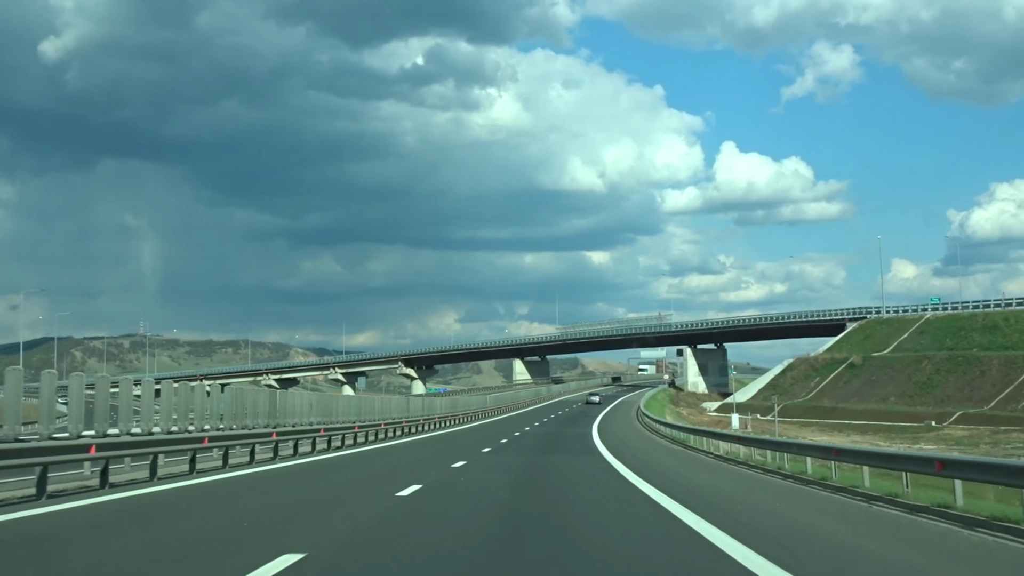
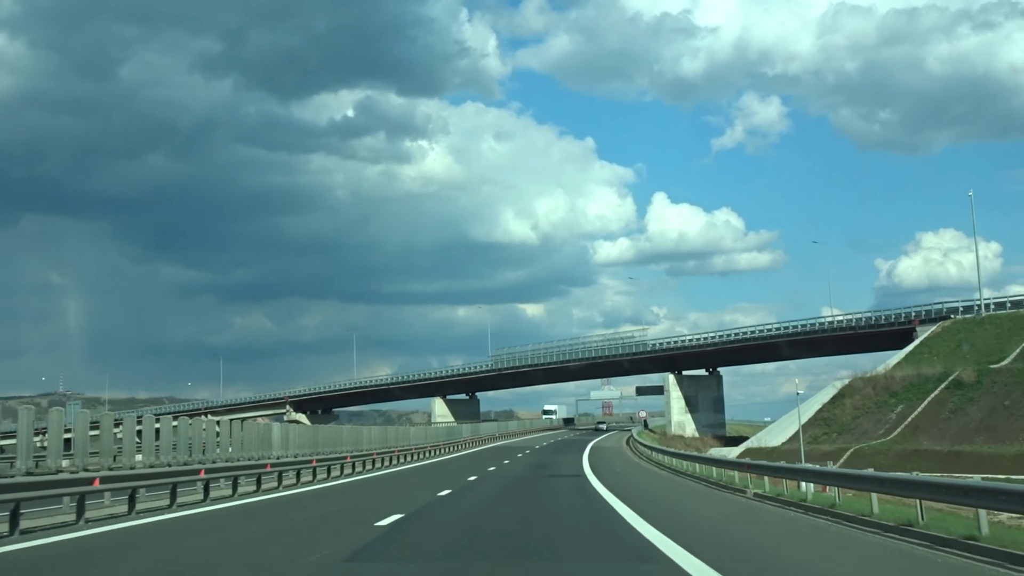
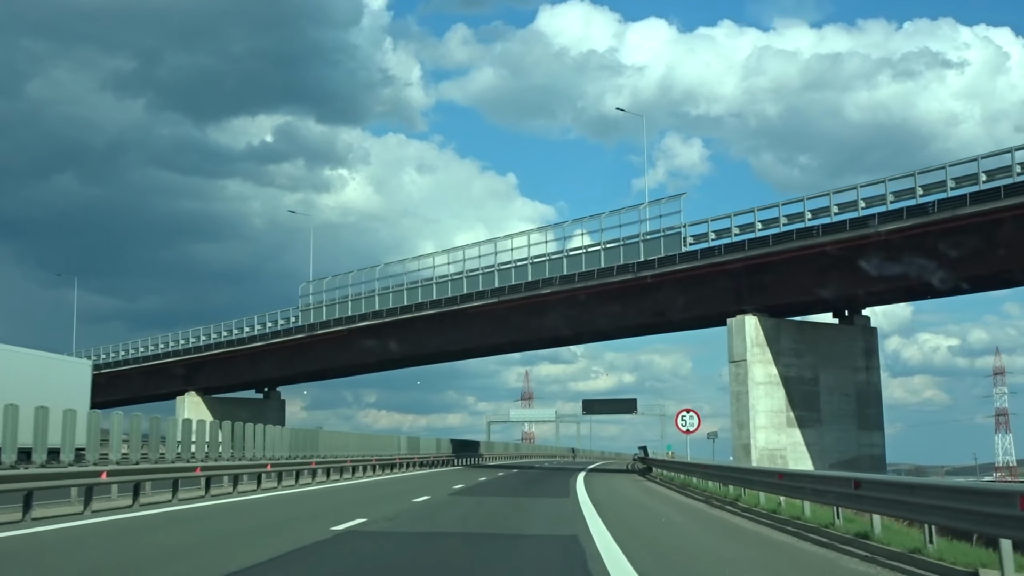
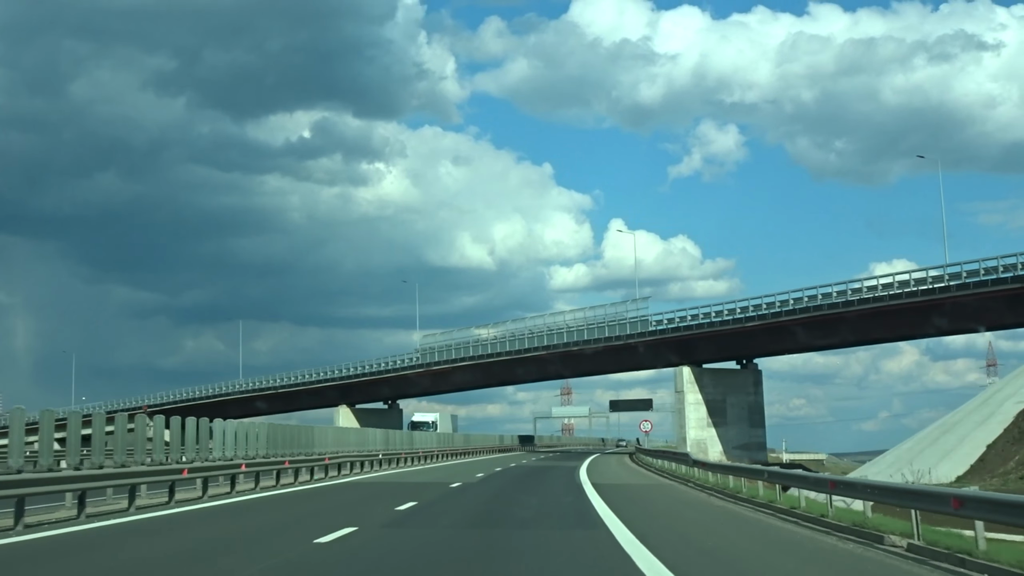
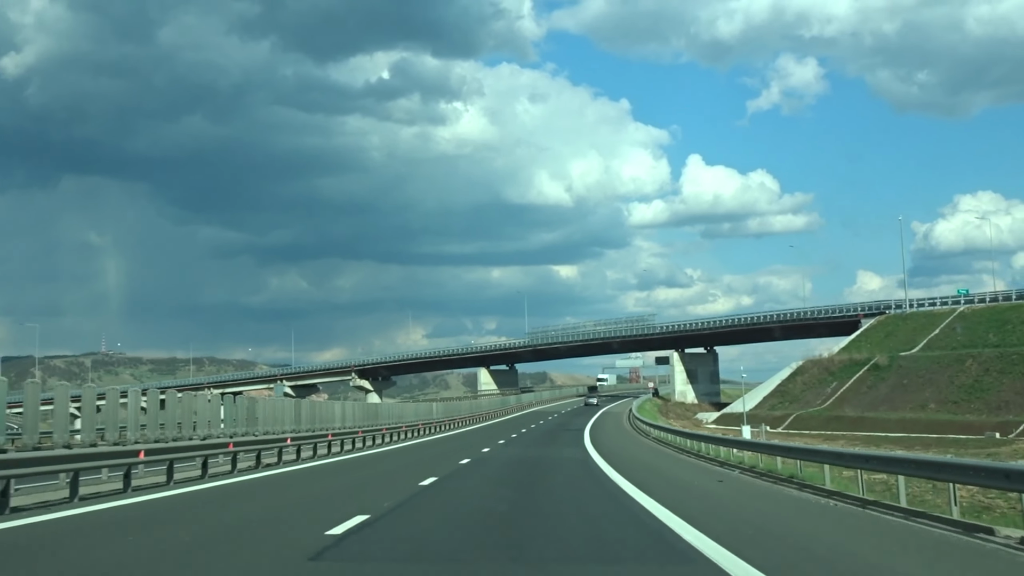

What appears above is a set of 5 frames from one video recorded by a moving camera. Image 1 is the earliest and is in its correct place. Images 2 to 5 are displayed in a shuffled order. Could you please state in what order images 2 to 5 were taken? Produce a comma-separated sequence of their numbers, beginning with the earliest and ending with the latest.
5, 2, 4, 3
